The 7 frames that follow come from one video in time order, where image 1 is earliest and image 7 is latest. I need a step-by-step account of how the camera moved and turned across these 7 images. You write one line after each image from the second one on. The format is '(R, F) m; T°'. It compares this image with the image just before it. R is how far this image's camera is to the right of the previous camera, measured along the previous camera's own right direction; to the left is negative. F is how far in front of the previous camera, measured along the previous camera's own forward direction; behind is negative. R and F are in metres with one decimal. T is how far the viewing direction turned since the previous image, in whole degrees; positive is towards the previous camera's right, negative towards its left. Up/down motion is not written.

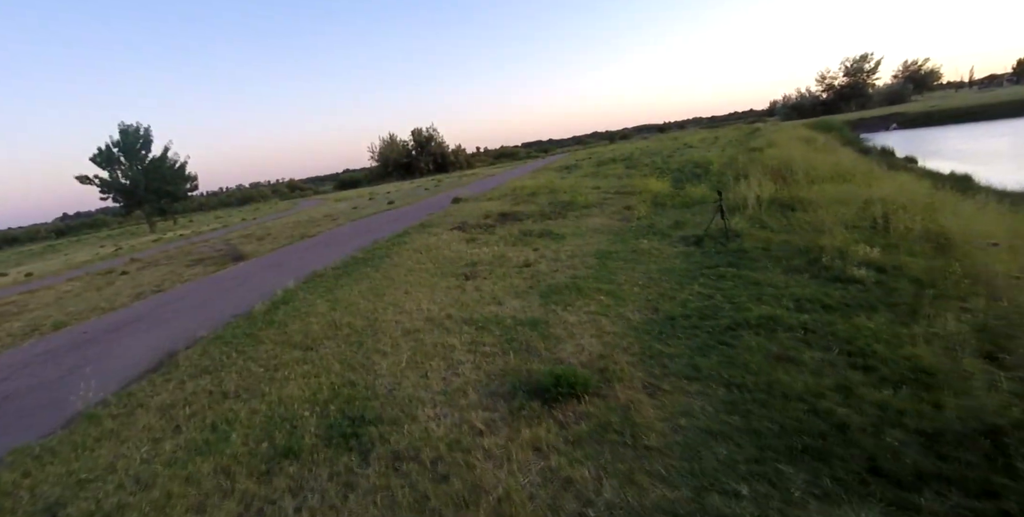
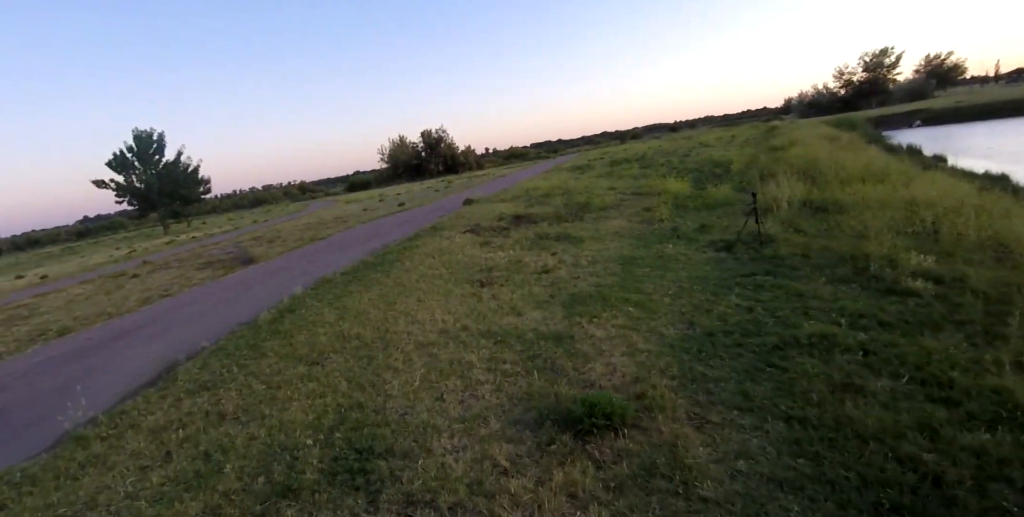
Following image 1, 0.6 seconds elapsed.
(-0.1, +0.5) m; -1°
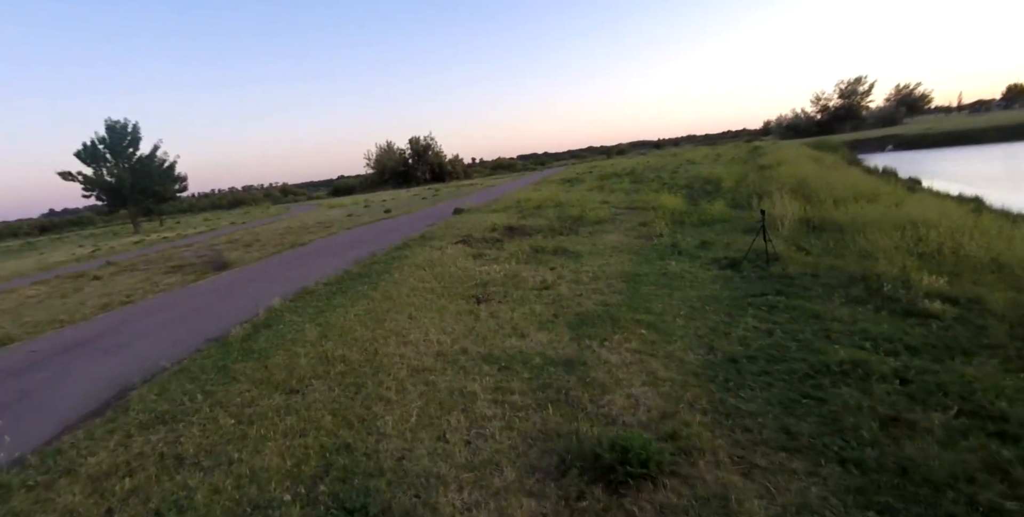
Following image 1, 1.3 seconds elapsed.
(-0.3, +0.5) m; +2°
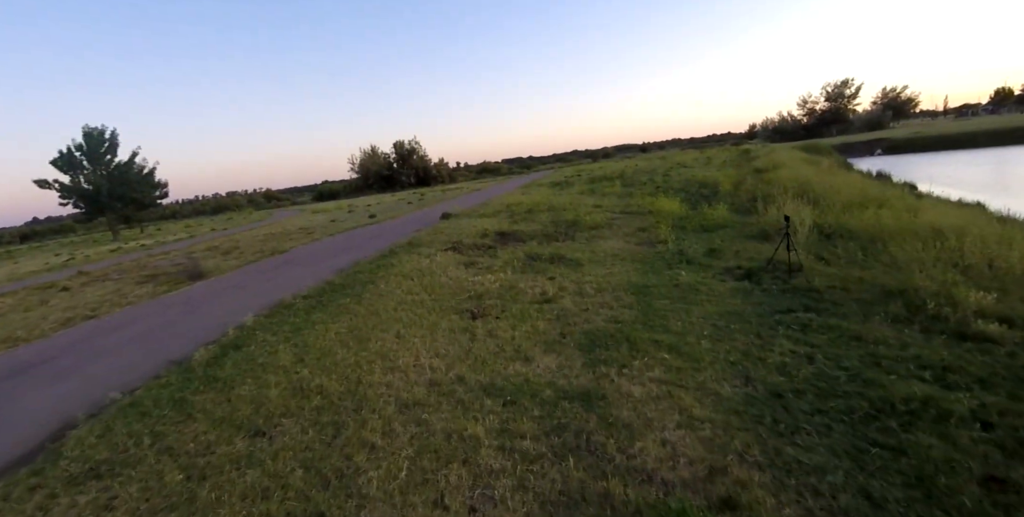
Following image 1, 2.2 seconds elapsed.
(-0.2, +0.7) m; +2°
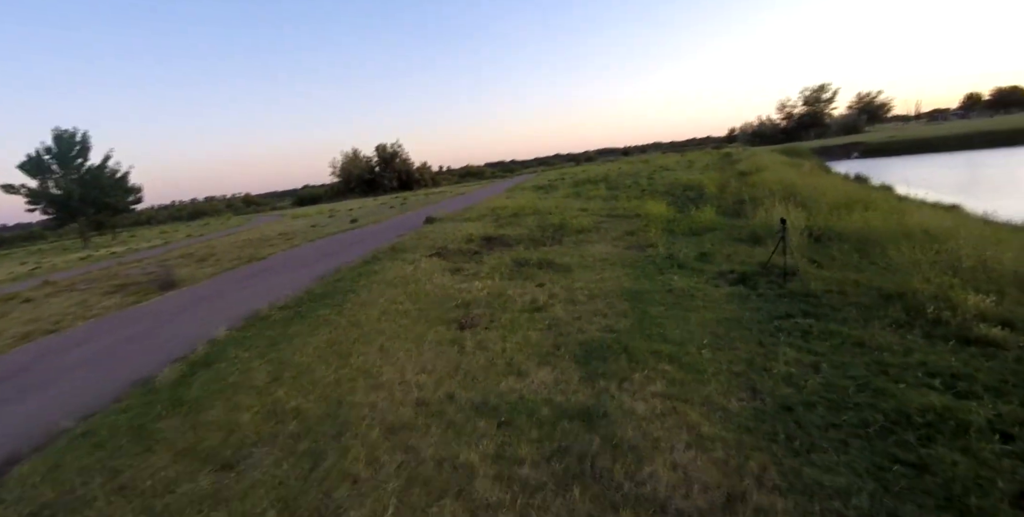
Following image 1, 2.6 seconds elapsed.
(-0.1, +0.3) m; +2°
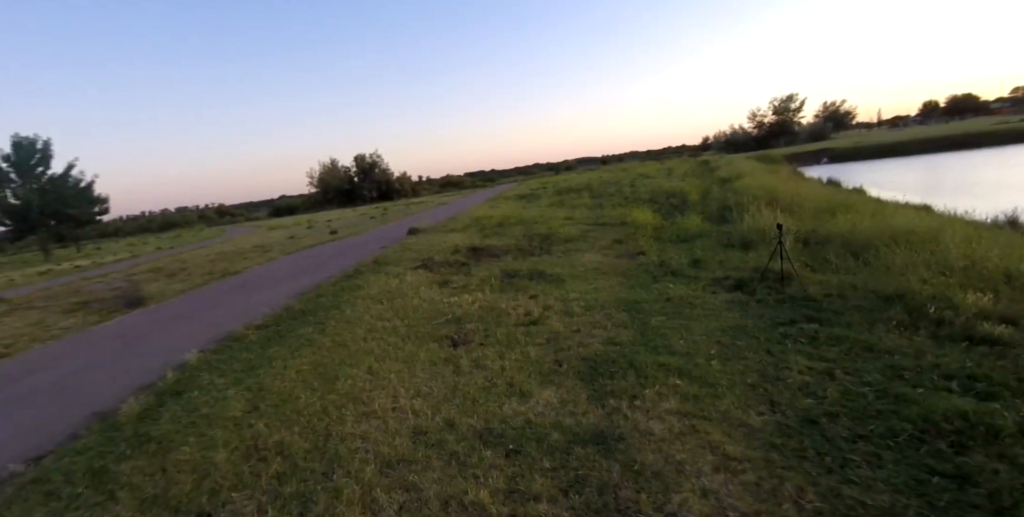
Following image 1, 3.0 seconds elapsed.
(-0.2, +0.3) m; +2°
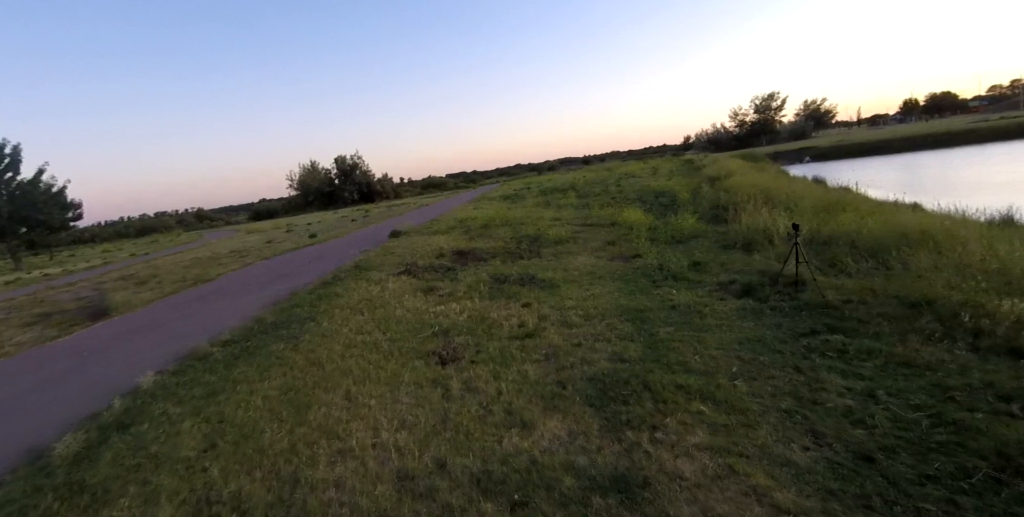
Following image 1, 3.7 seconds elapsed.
(-0.1, +0.6) m; +2°
